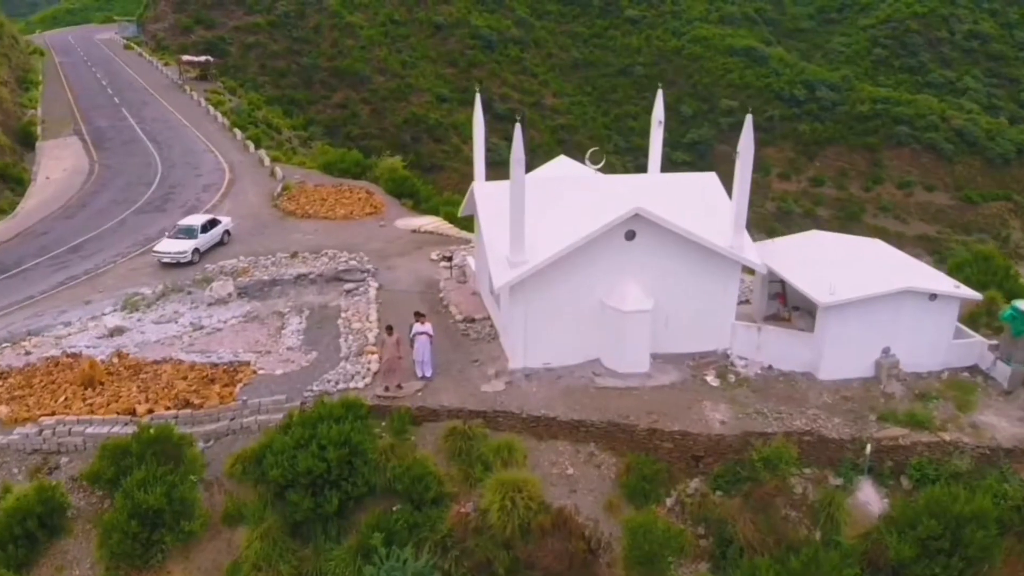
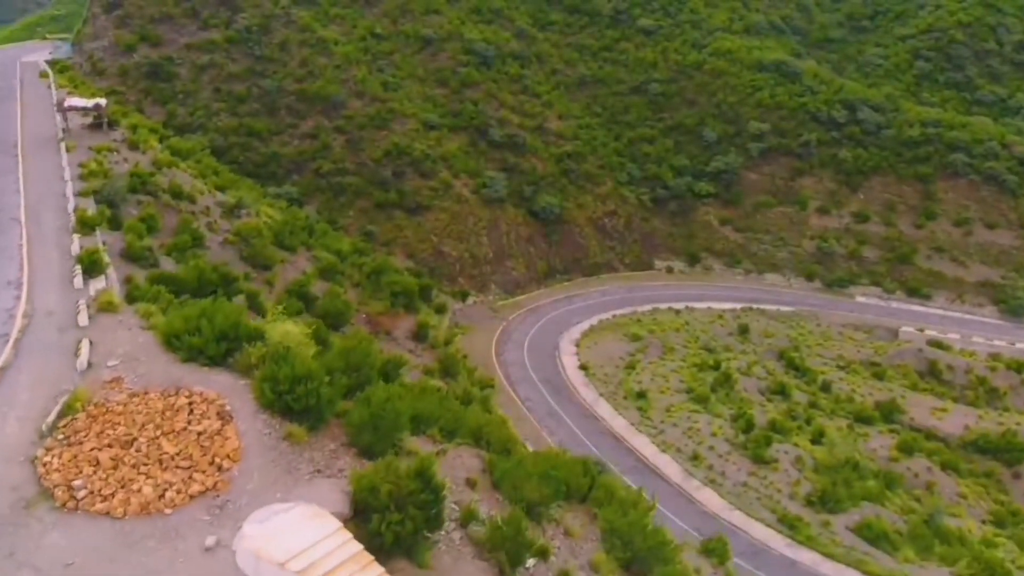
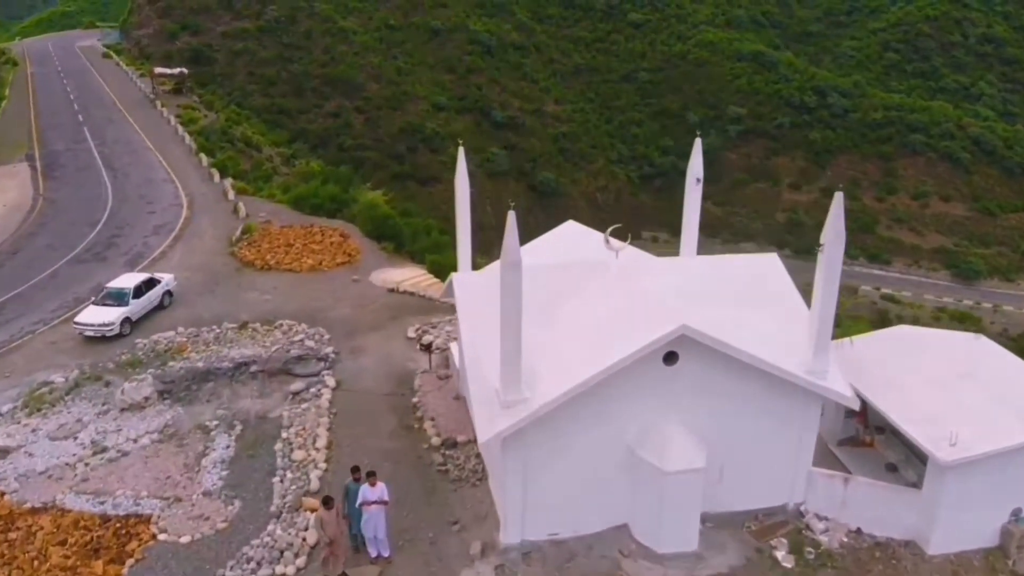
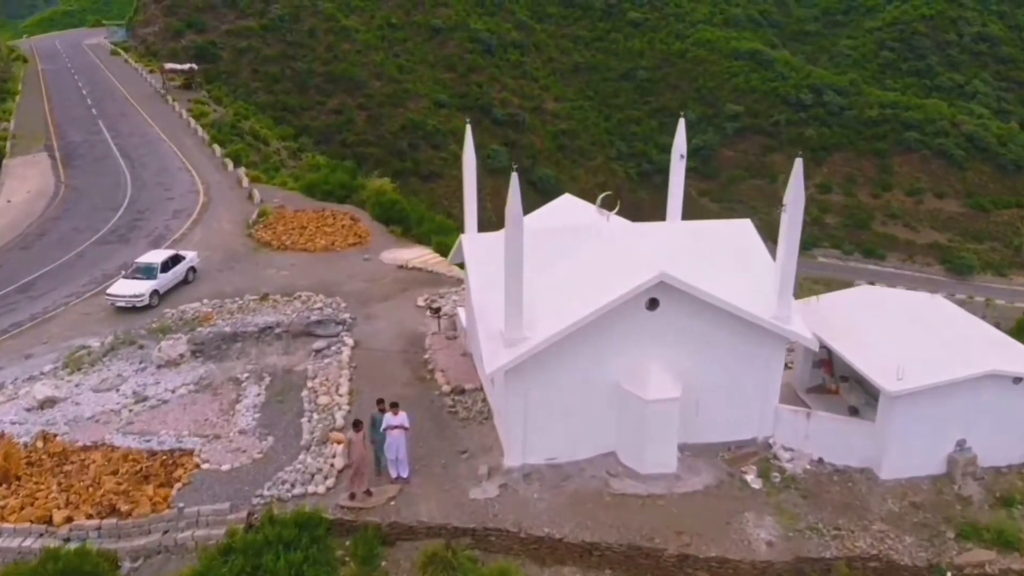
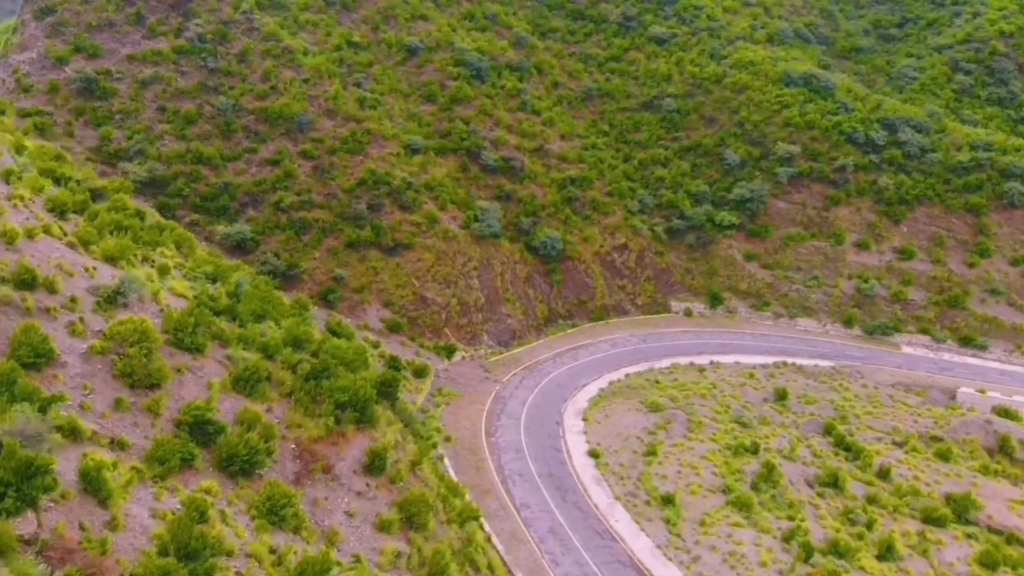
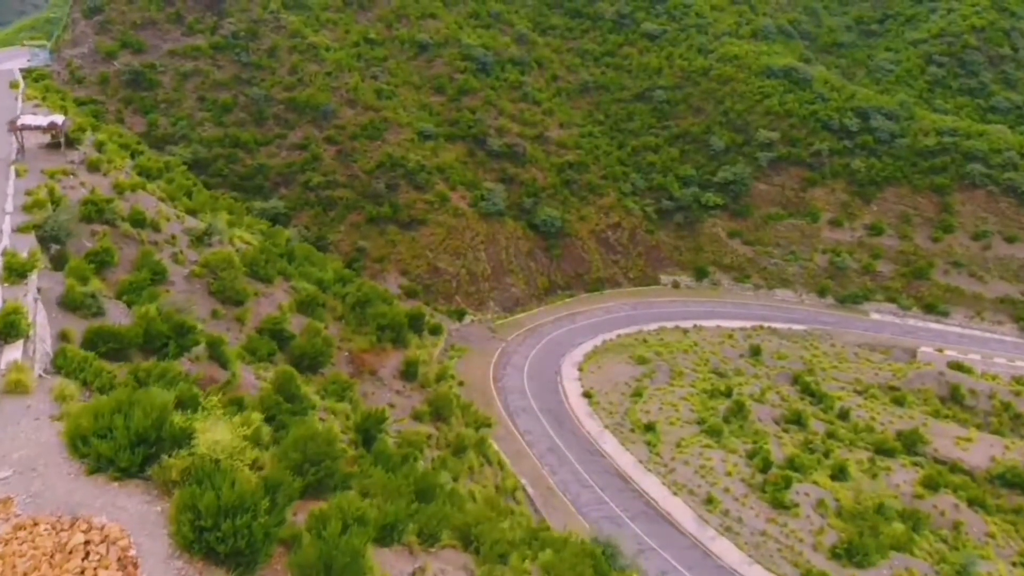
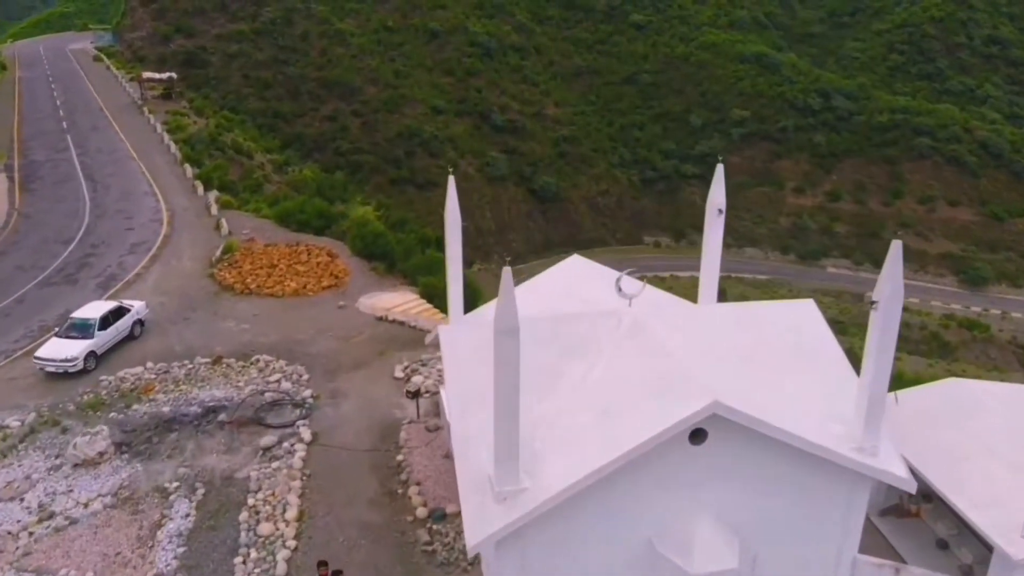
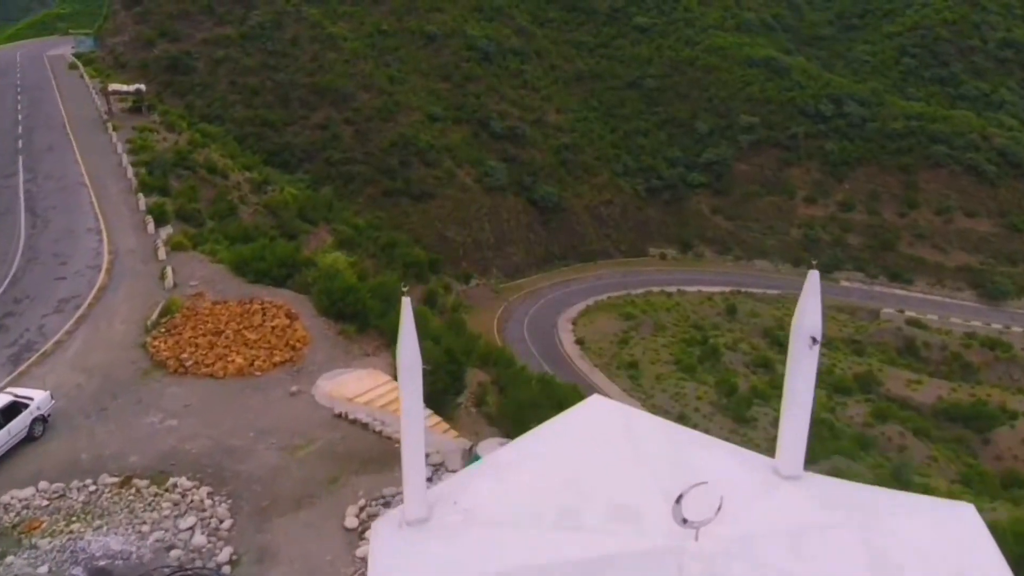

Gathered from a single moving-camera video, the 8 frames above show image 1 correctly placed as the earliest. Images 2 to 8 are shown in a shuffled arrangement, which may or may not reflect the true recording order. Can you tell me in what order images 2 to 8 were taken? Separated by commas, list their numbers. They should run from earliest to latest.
4, 3, 7, 8, 2, 6, 5
